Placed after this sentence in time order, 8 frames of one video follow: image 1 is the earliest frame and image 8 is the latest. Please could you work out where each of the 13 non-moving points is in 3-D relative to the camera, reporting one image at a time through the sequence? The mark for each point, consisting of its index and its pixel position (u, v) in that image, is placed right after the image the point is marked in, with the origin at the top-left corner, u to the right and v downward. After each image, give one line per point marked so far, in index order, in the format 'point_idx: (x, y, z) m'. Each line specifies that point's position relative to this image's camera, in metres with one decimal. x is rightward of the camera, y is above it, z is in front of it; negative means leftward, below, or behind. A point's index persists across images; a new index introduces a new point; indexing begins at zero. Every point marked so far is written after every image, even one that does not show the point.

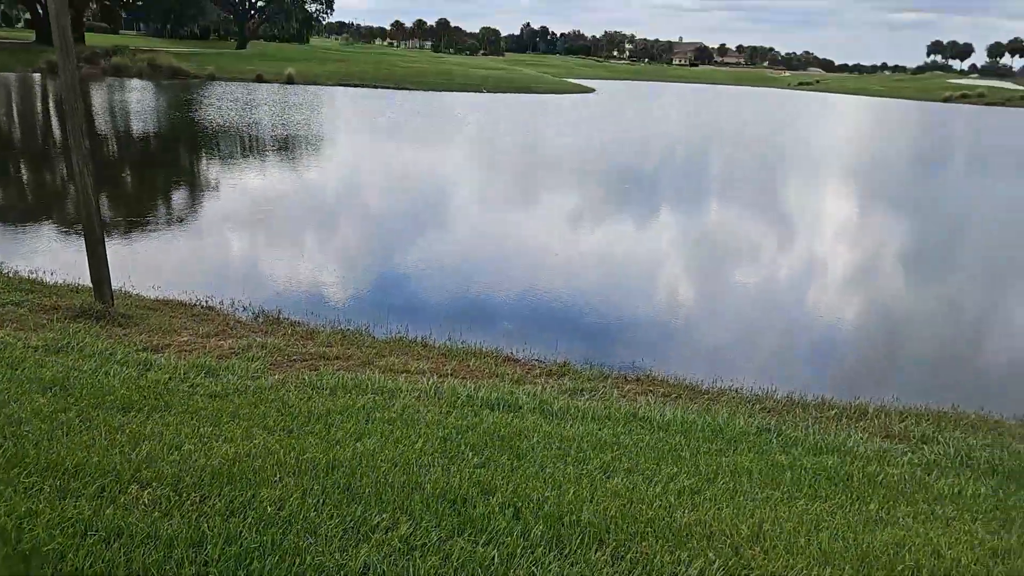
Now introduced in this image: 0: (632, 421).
0: (+0.8, -0.9, +5.0) m
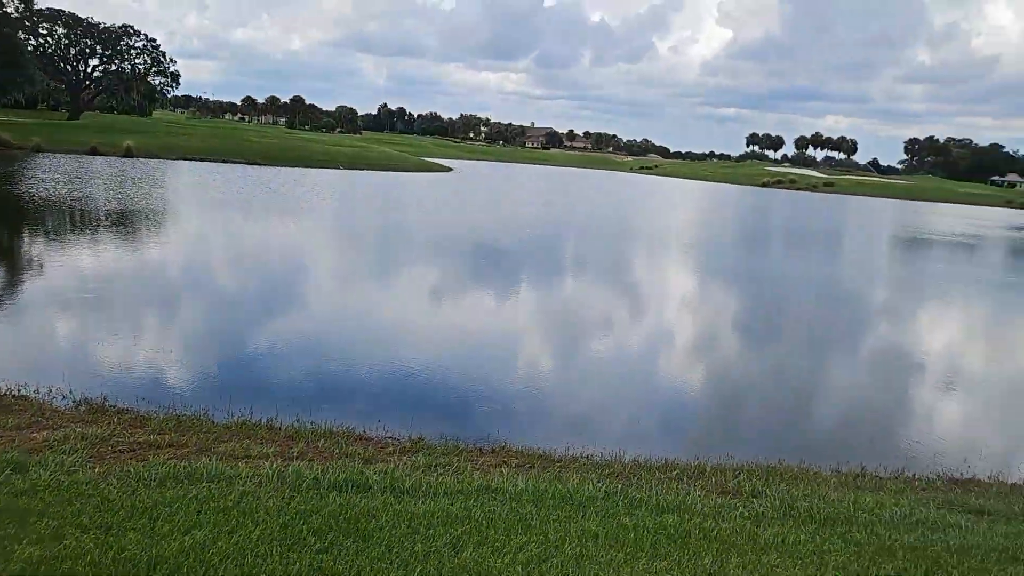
0: (-0.2, -1.4, +5.0) m
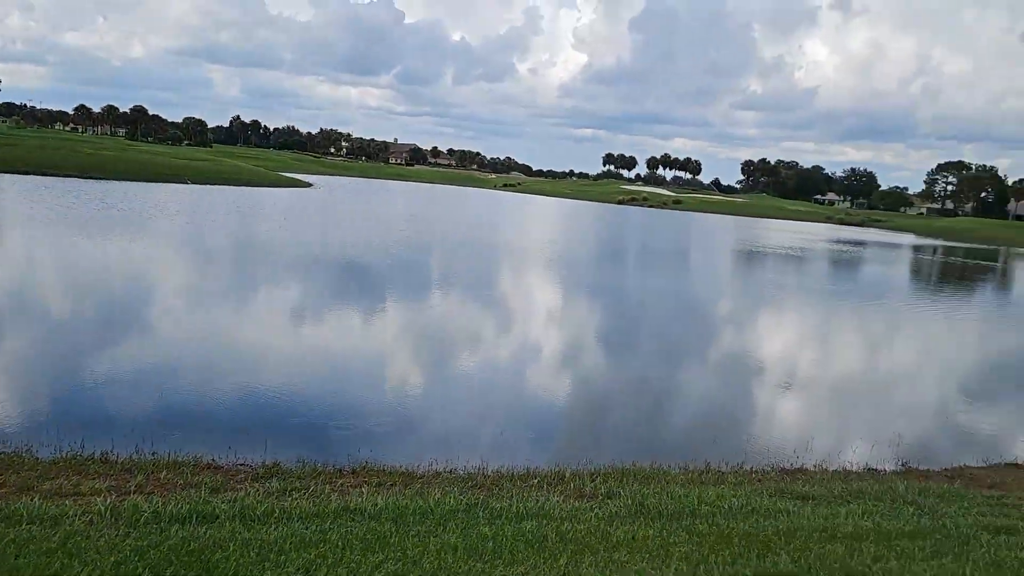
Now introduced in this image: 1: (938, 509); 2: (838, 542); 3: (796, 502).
0: (-1.2, -1.6, +4.8) m
1: (+3.6, -1.9, +6.0) m
2: (+2.1, -1.6, +4.6) m
3: (+2.4, -1.8, +6.0) m
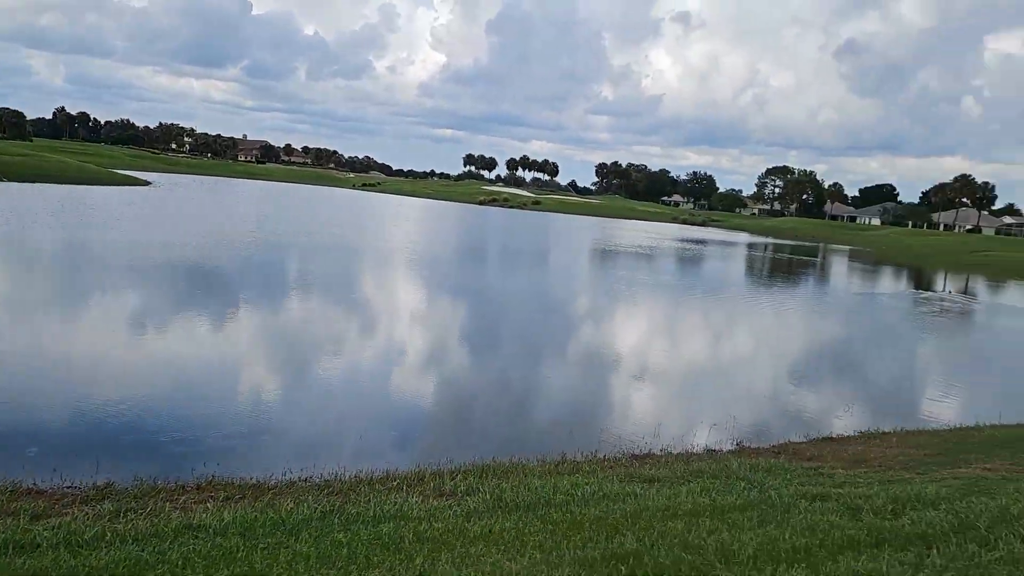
0: (-2.1, -1.6, +4.6) m
1: (+2.4, -1.8, +6.6) m
2: (+1.1, -1.6, +4.9) m
3: (+1.2, -1.8, +6.4) m
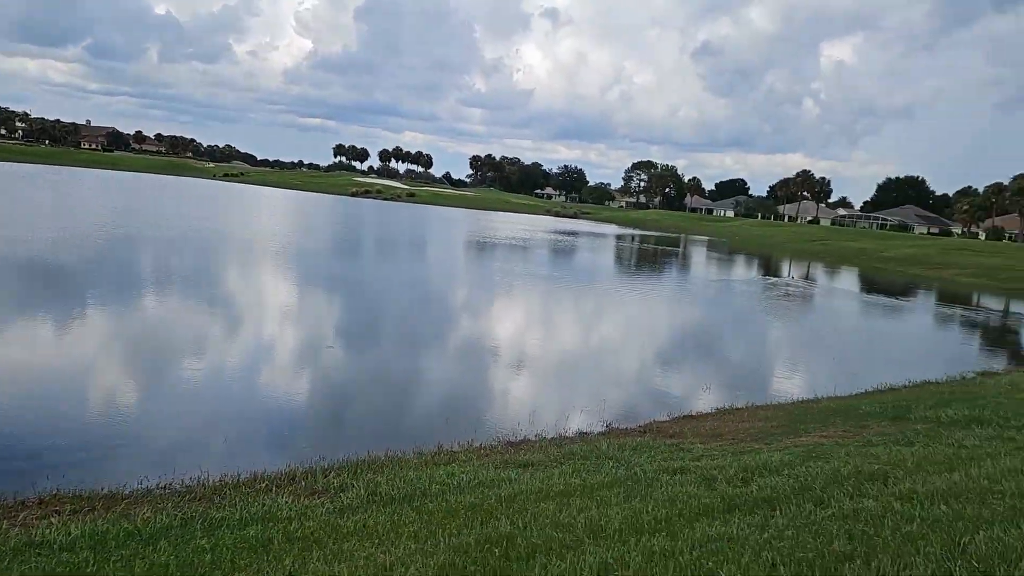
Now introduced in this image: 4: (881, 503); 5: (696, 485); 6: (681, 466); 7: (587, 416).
0: (-2.9, -1.6, +4.2) m
1: (+1.2, -1.7, +6.9) m
2: (+0.3, -1.5, +5.1) m
3: (0.0, -1.7, +6.5) m
4: (+2.4, -1.4, +4.6) m
5: (+1.4, -1.5, +5.6) m
6: (+1.6, -1.6, +6.5) m
7: (+1.4, -2.3, +12.8) m
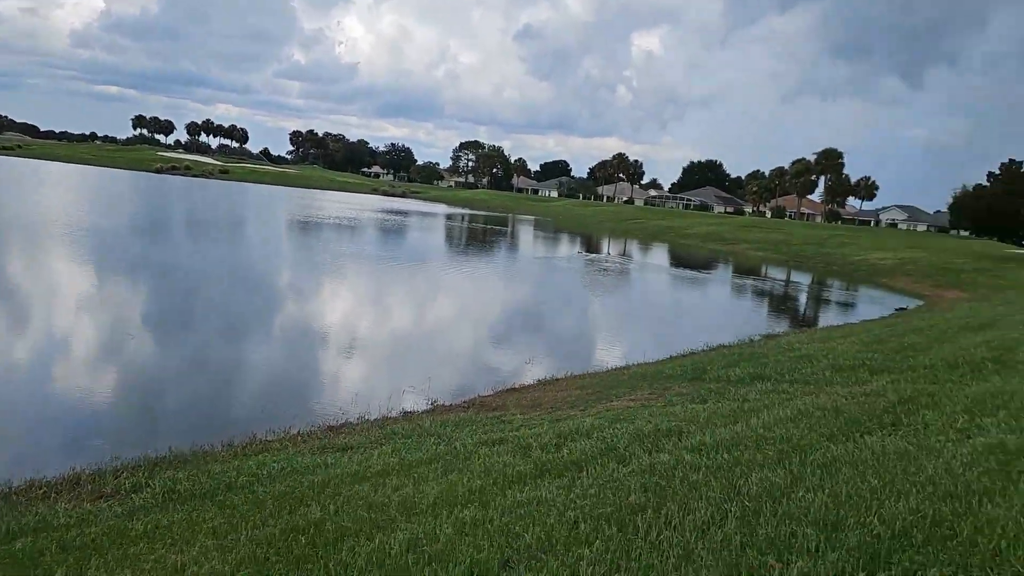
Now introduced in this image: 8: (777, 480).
0: (-3.9, -1.5, +3.4) m
1: (-0.6, -1.5, +7.0) m
2: (-1.0, -1.4, +5.0) m
3: (-1.6, -1.5, +6.3) m
4: (+1.1, -1.2, +5.0) m
5: (0.0, -1.3, +5.7) m
6: (-0.1, -1.4, +6.7) m
7: (-1.8, -1.9, +12.8) m
8: (+1.5, -1.1, +4.1) m
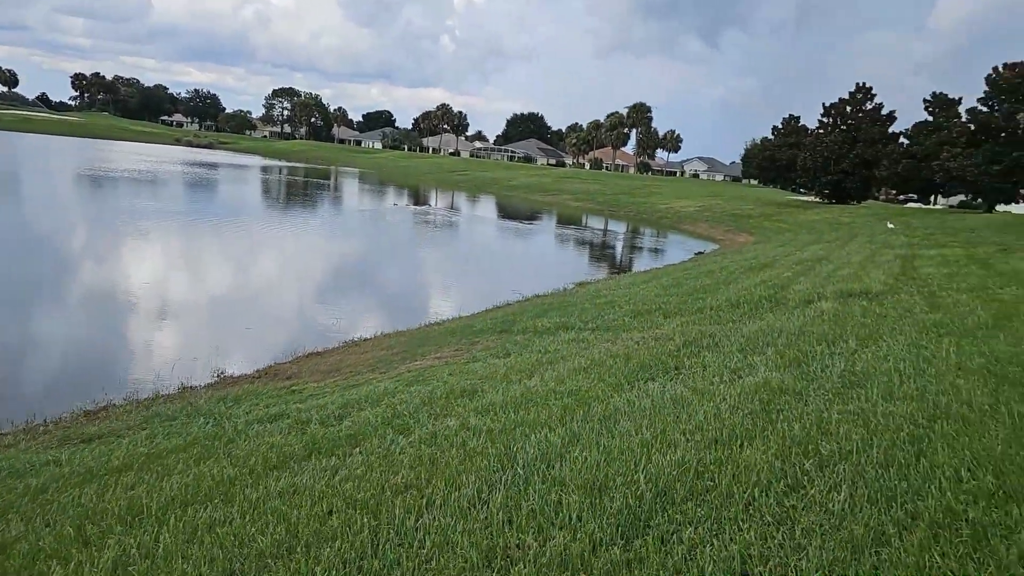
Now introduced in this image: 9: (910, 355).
0: (-4.8, -1.5, +2.0) m
1: (-2.5, -1.1, +6.2) m
2: (-2.5, -1.1, +4.2) m
3: (-3.3, -1.2, +5.4) m
4: (-0.4, -0.9, +4.7) m
5: (-1.6, -1.0, +5.1) m
6: (-2.0, -1.1, +6.0) m
7: (-5.0, -1.3, +11.6) m
8: (+0.2, -0.8, +3.9) m
9: (+3.0, -0.5, +5.3) m
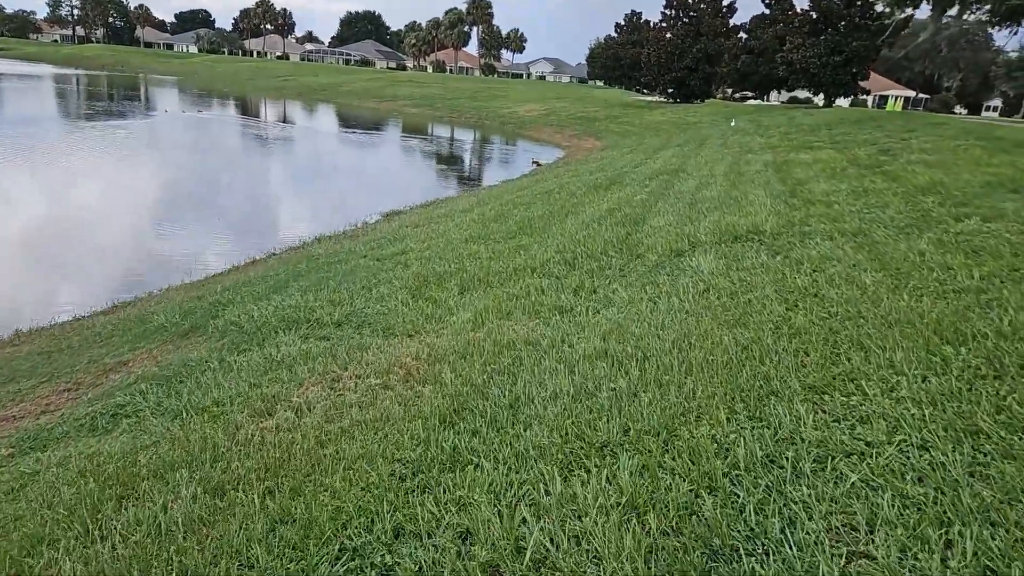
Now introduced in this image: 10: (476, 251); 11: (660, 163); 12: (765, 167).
0: (-5.6, -2.6, -2.7) m
1: (-4.2, -1.5, +1.8) m
2: (-3.8, -1.8, -0.2) m
3: (-4.8, -1.8, +0.9) m
4: (-1.8, -1.3, +0.7) m
5: (-3.1, -1.5, +0.9) m
6: (-3.7, -1.4, +1.7) m
7: (-7.7, -1.2, +6.6) m
8: (-1.1, -1.3, 0.0) m
9: (+1.3, -0.6, +1.9) m
10: (-0.4, +0.4, +7.4) m
11: (+3.1, +2.6, +14.8) m
12: (+4.0, +1.9, +11.2) m
